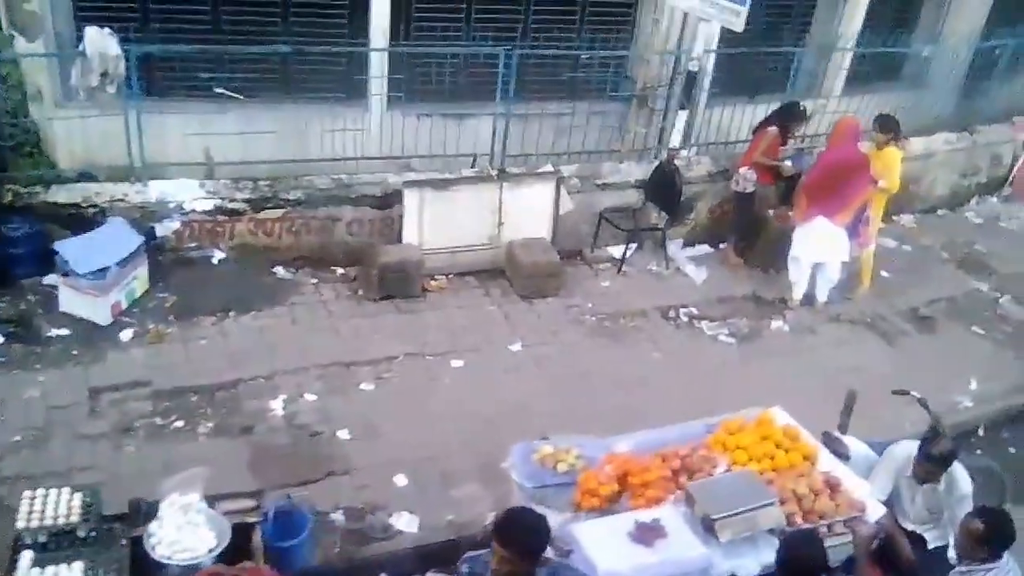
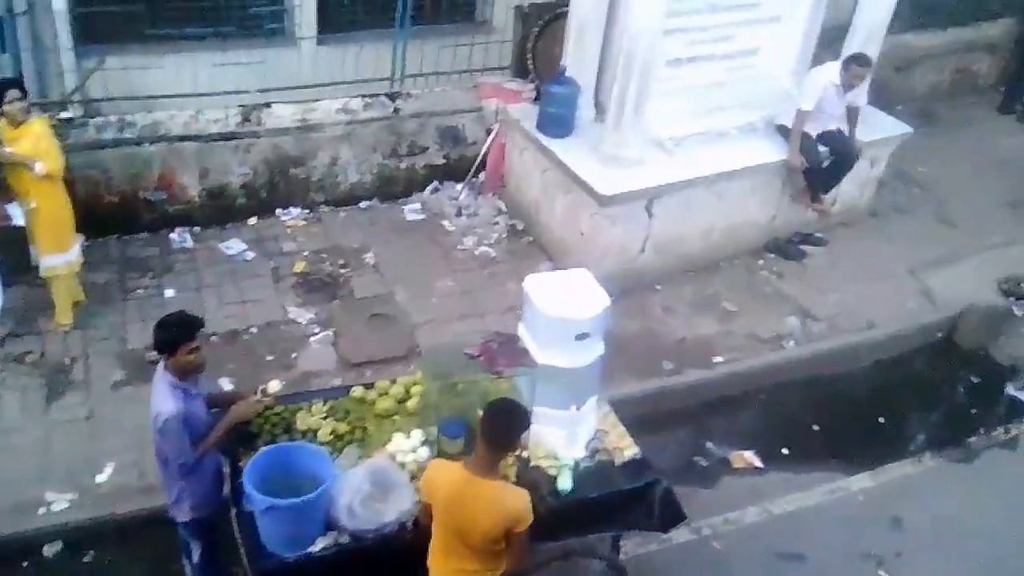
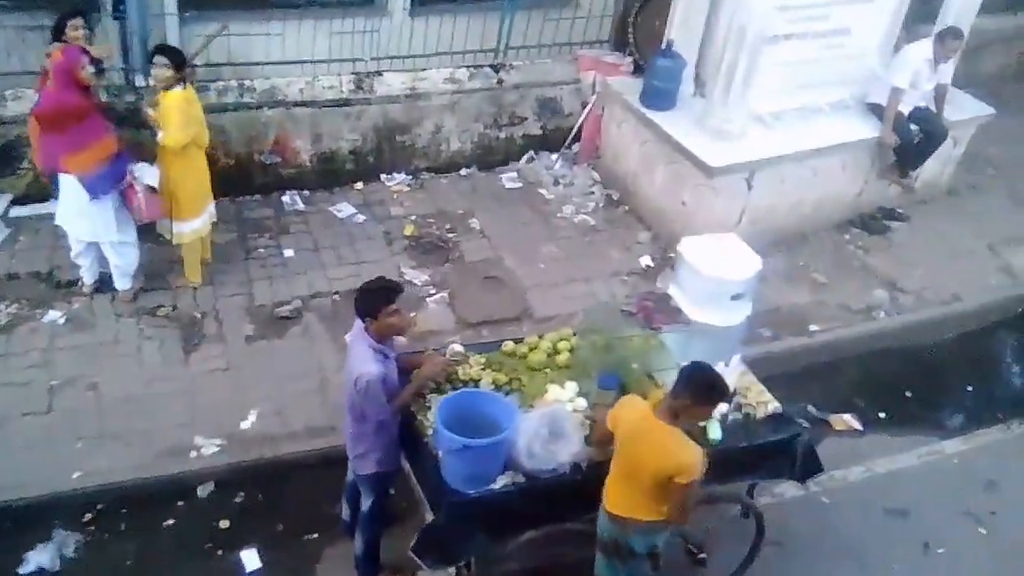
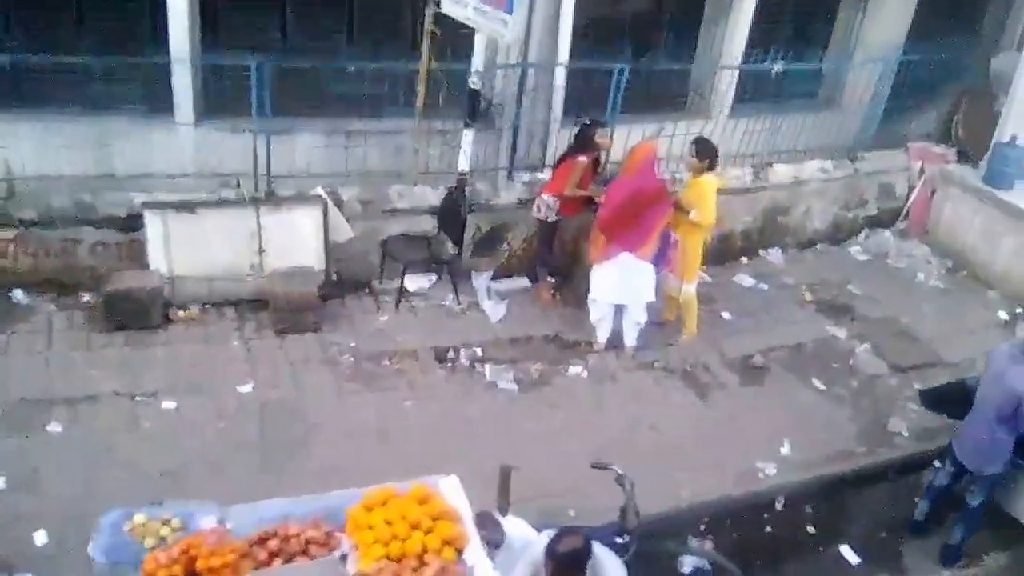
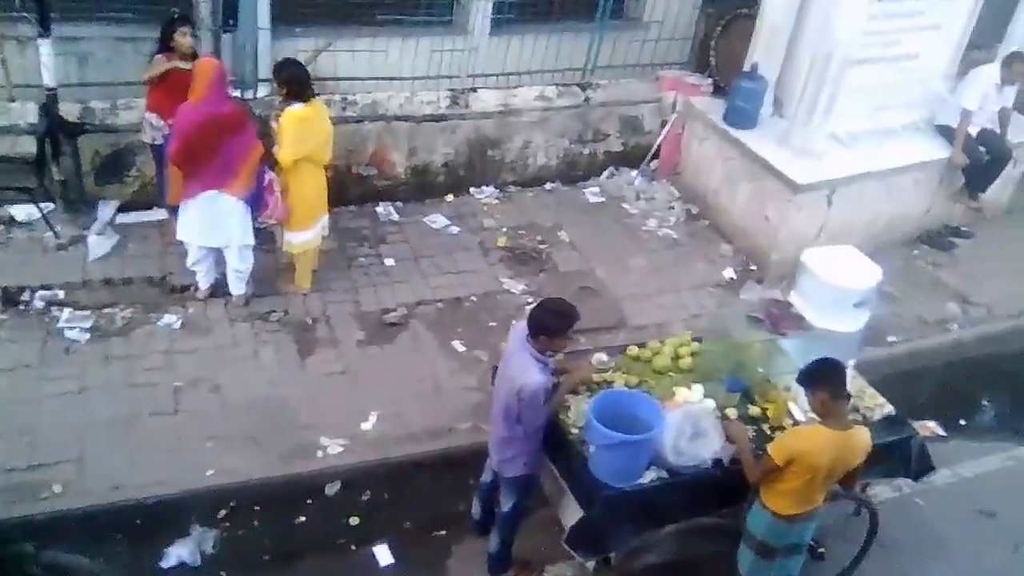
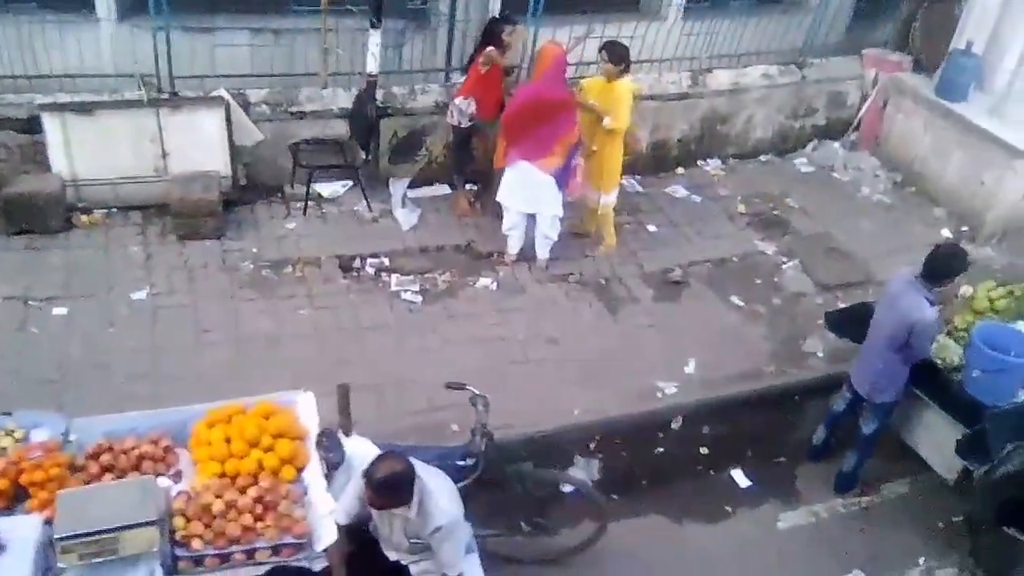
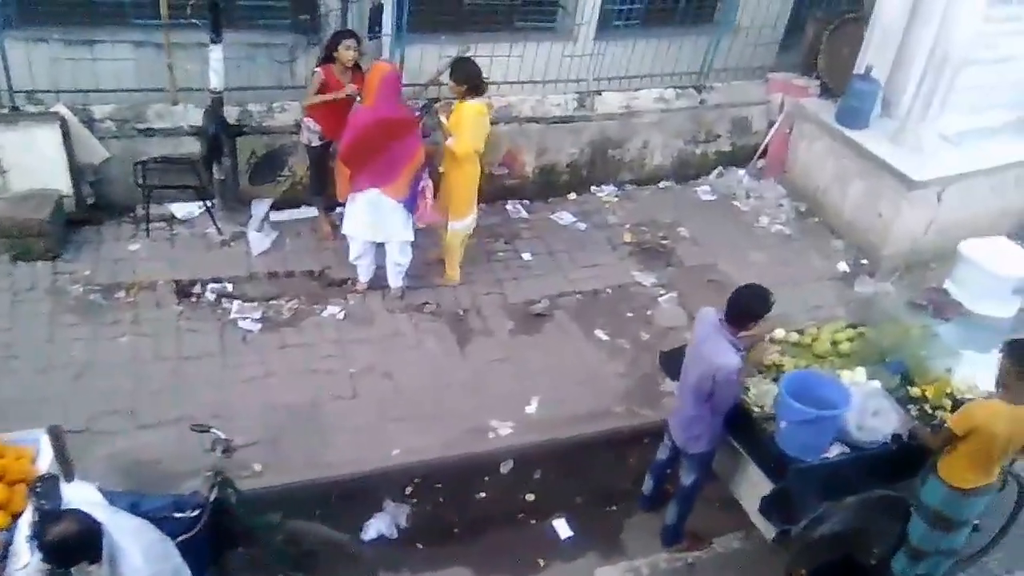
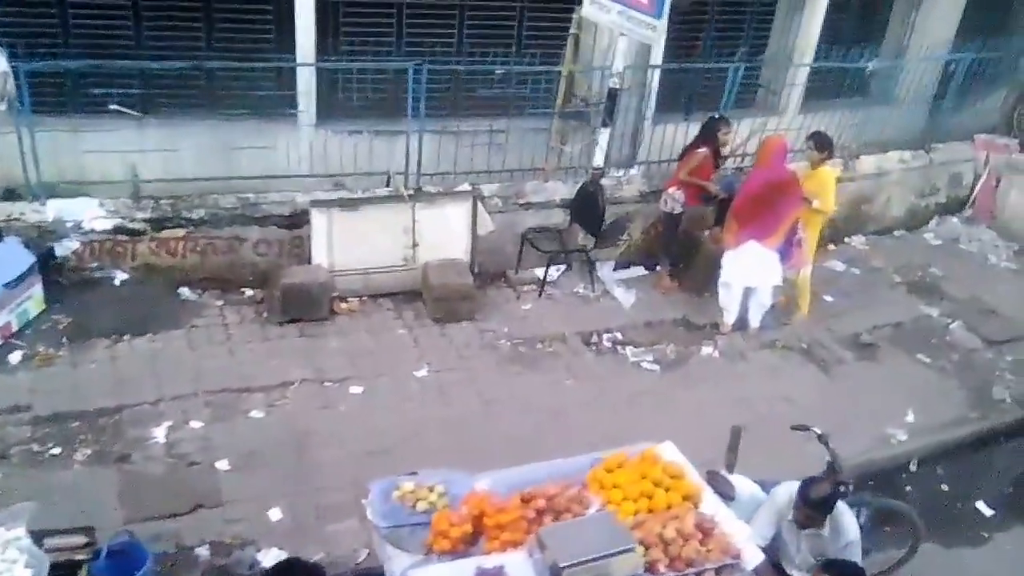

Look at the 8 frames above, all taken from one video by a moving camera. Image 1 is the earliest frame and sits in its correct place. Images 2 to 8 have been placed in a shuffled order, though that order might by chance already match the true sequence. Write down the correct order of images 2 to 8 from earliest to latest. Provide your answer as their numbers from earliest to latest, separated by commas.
8, 4, 6, 7, 5, 3, 2
